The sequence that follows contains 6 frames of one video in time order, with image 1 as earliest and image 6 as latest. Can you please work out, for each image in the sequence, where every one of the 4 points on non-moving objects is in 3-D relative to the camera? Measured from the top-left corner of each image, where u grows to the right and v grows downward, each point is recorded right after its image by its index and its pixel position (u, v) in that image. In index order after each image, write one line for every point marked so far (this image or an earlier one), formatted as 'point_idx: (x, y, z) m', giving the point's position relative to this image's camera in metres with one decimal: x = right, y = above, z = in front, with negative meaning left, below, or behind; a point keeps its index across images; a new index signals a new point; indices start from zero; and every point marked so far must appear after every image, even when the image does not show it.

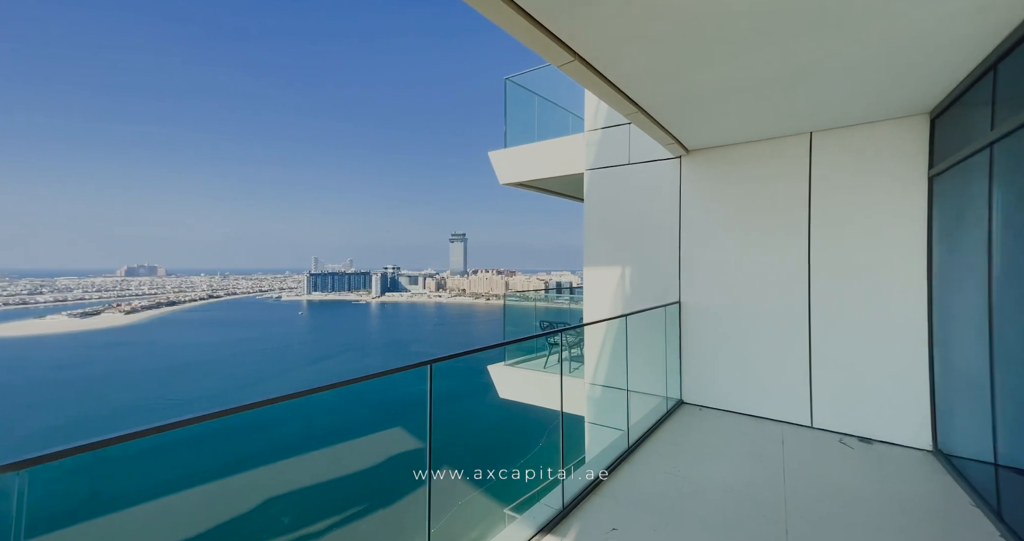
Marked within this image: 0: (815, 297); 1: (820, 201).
0: (+2.3, -0.2, +3.1) m
1: (+2.3, +0.5, +3.1) m
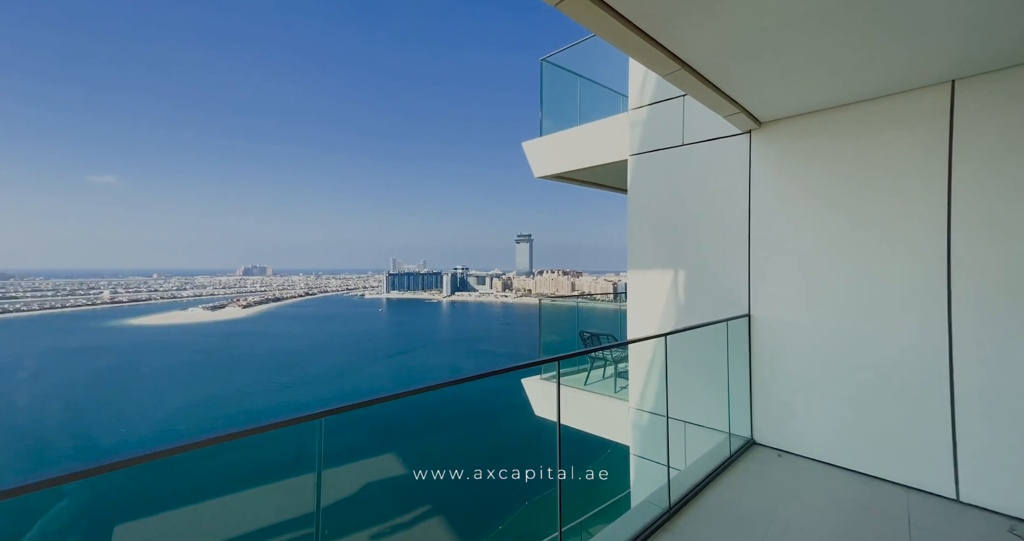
0: (+2.4, -0.2, +2.2) m
1: (+2.4, +0.5, +2.2) m
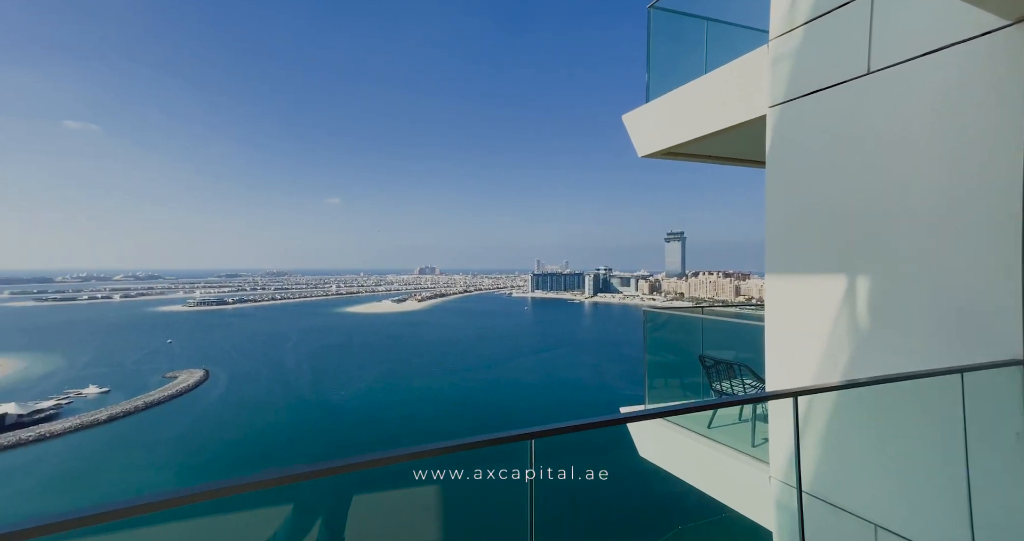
0: (+2.3, -0.3, +0.6) m
1: (+2.3, +0.4, +0.6) m
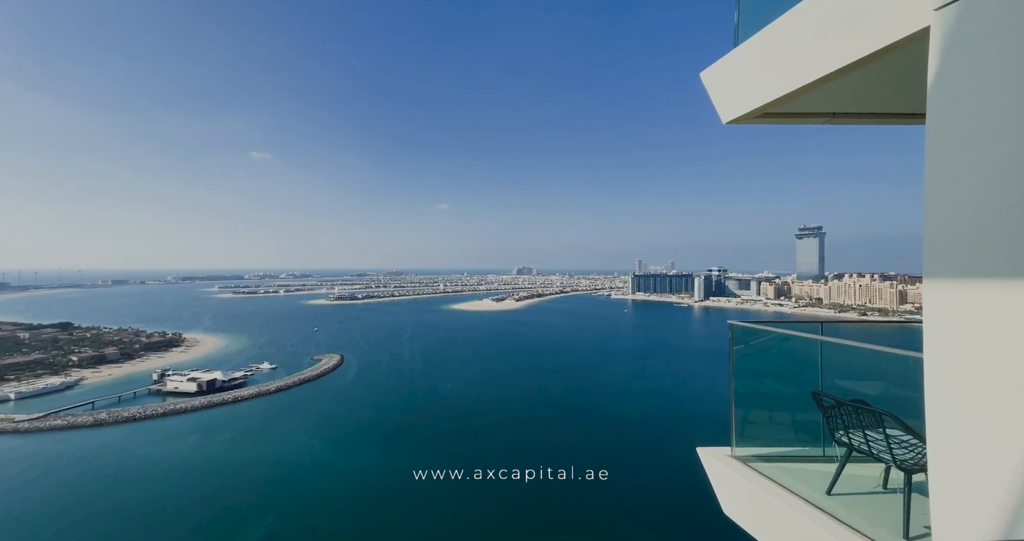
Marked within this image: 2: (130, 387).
0: (+1.9, -0.3, -0.4) m
1: (+1.9, +0.4, -0.4) m
2: (-7.8, -2.4, +9.0) m
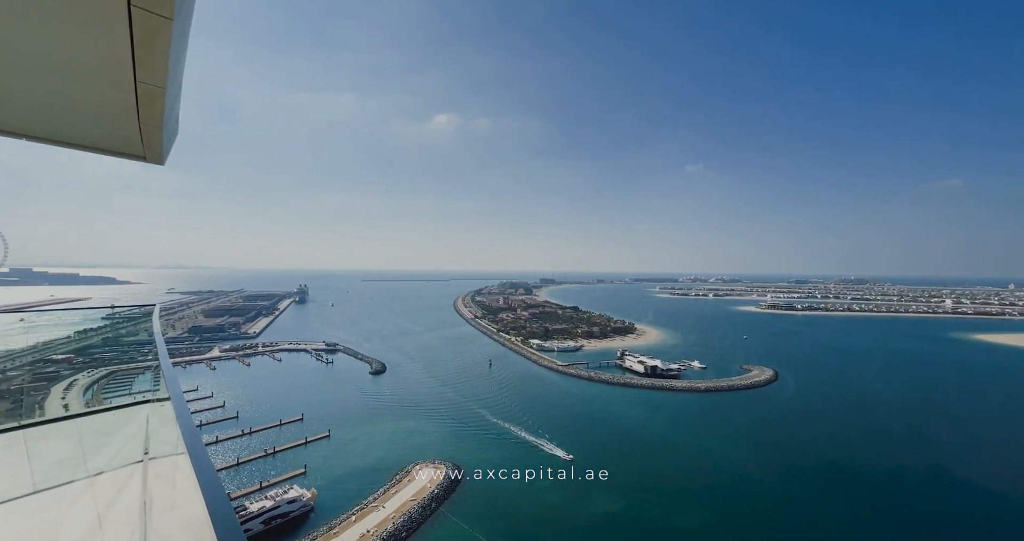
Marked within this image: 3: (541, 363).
0: (+0.6, -0.3, -1.5) m
1: (+0.6, +0.4, -1.6) m
2: (+2.7, -2.4, +11.7) m
3: (+0.7, -2.2, +9.9) m
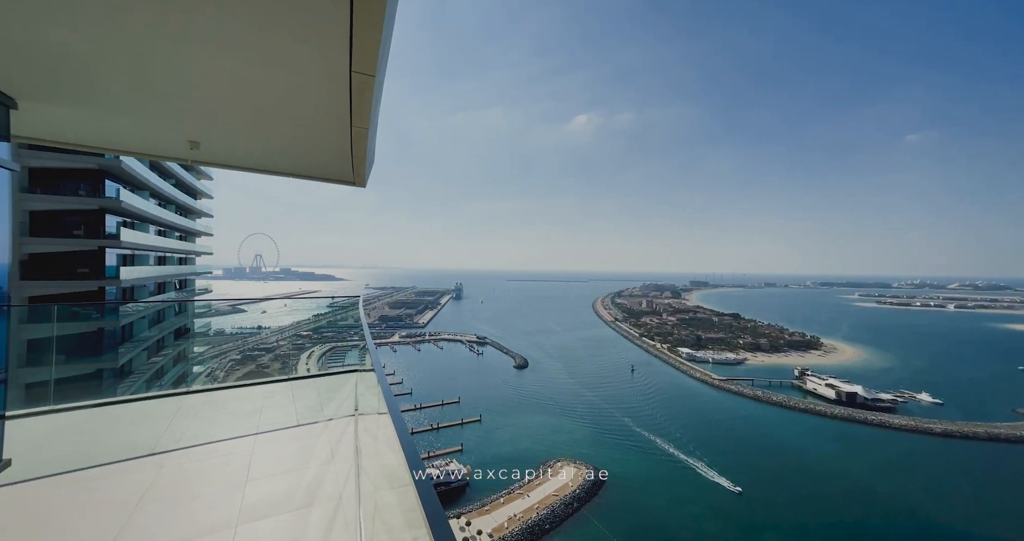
0: (+0.1, -0.3, -1.6) m
1: (+0.1, +0.4, -1.6) m
2: (+6.4, -2.5, +10.2) m
3: (+3.9, -2.3, +9.2) m
